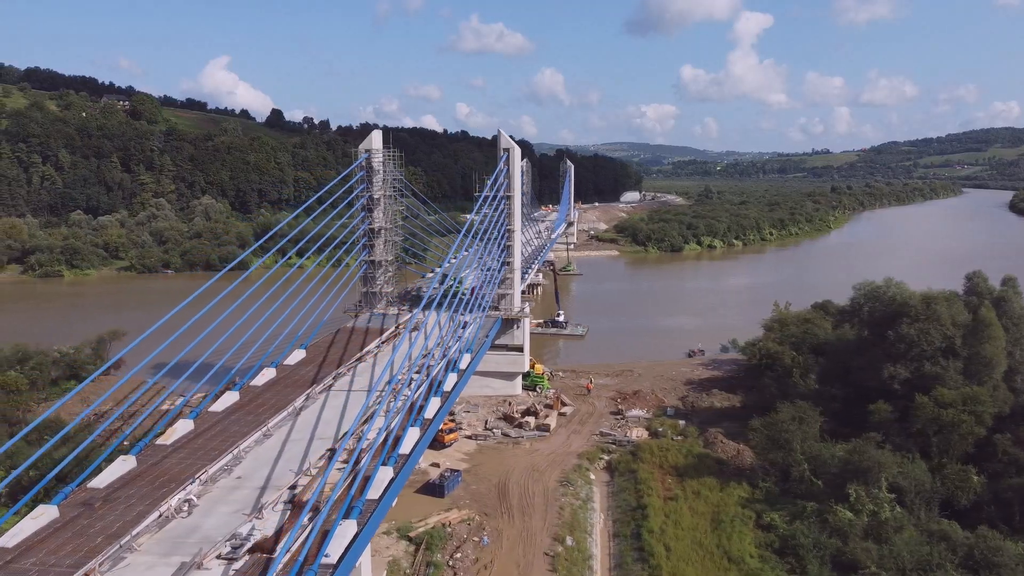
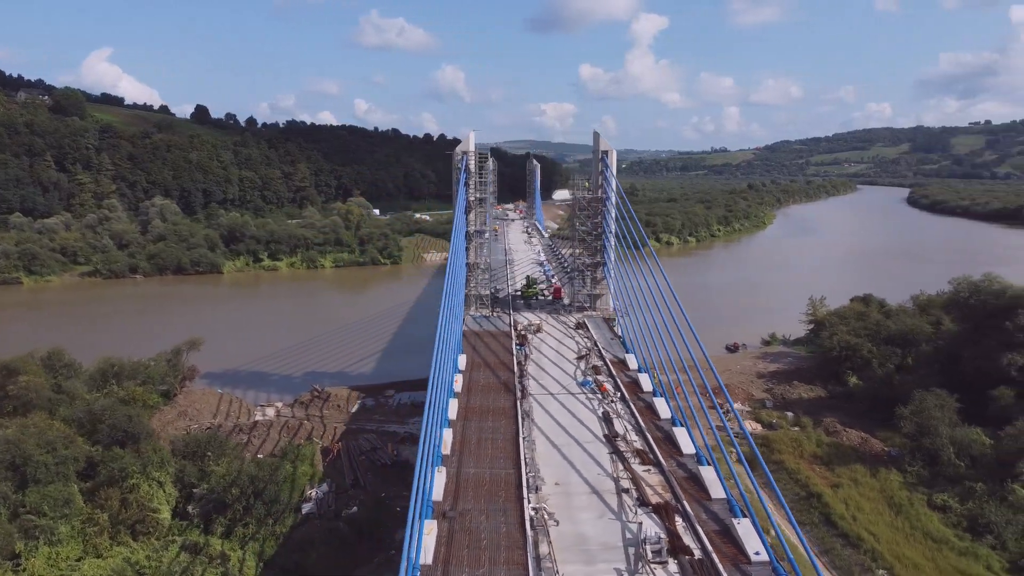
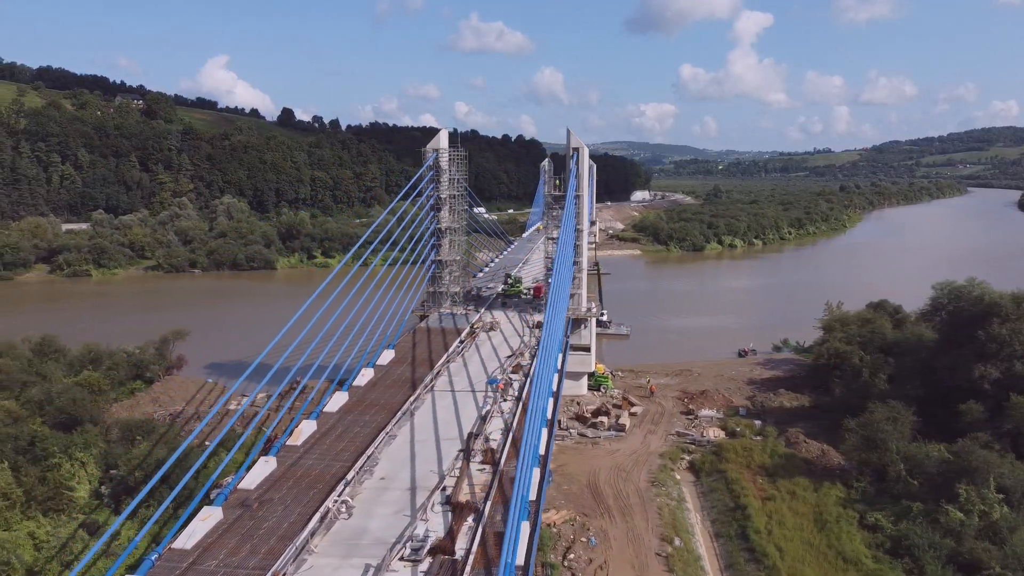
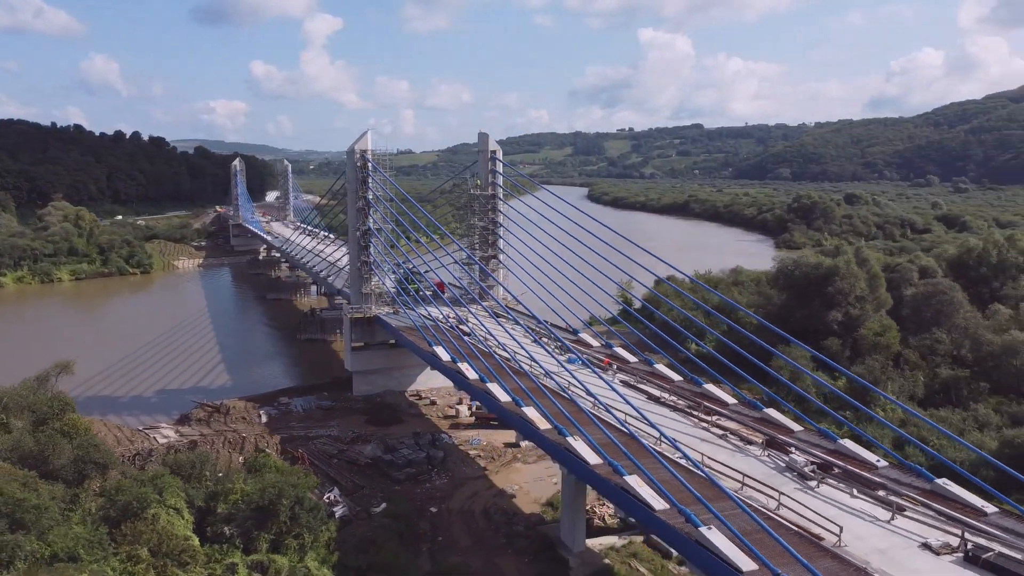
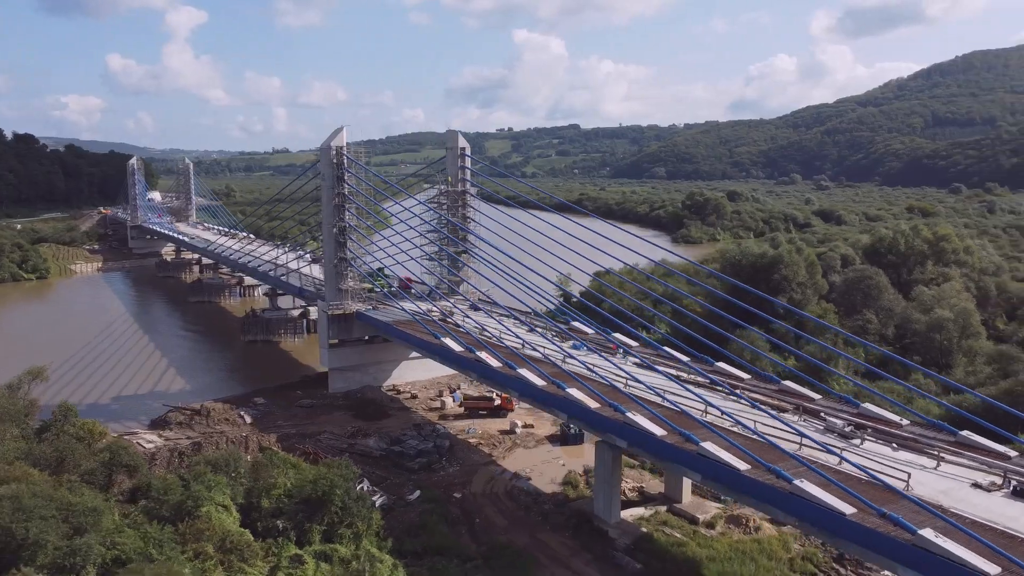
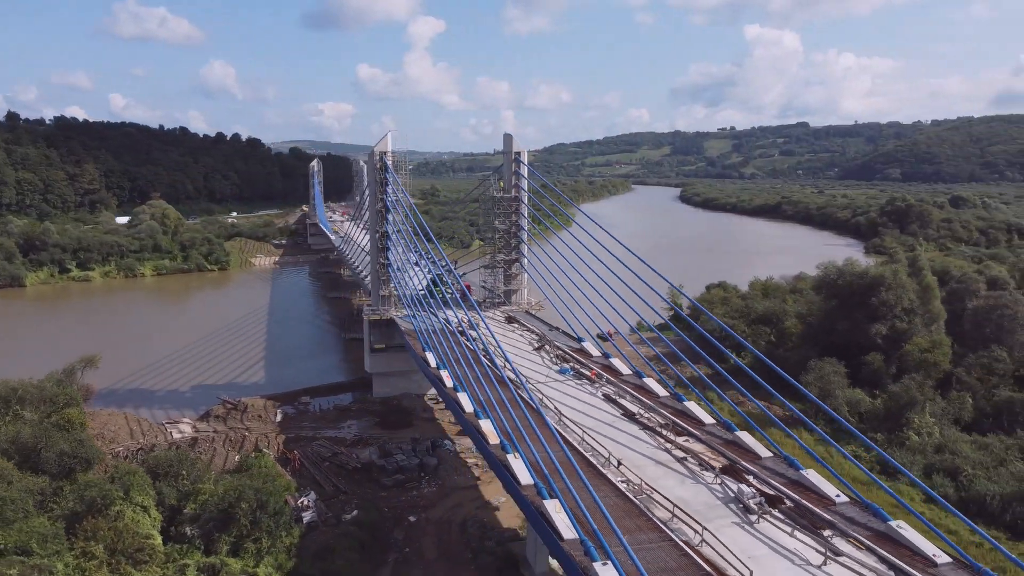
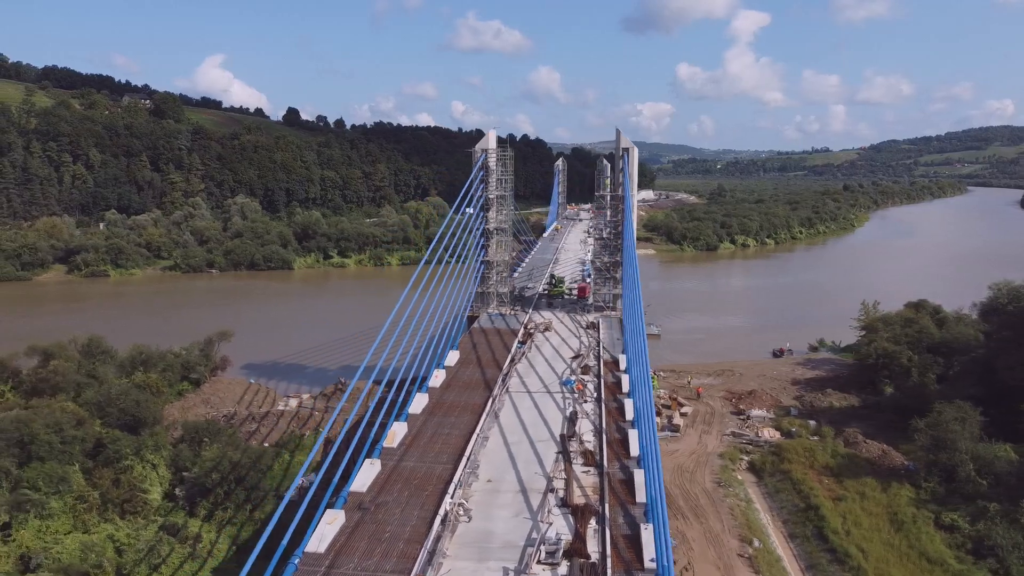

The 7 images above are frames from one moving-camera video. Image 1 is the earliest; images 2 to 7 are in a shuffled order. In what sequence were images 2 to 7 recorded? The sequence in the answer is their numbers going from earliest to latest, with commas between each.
3, 7, 2, 6, 4, 5
